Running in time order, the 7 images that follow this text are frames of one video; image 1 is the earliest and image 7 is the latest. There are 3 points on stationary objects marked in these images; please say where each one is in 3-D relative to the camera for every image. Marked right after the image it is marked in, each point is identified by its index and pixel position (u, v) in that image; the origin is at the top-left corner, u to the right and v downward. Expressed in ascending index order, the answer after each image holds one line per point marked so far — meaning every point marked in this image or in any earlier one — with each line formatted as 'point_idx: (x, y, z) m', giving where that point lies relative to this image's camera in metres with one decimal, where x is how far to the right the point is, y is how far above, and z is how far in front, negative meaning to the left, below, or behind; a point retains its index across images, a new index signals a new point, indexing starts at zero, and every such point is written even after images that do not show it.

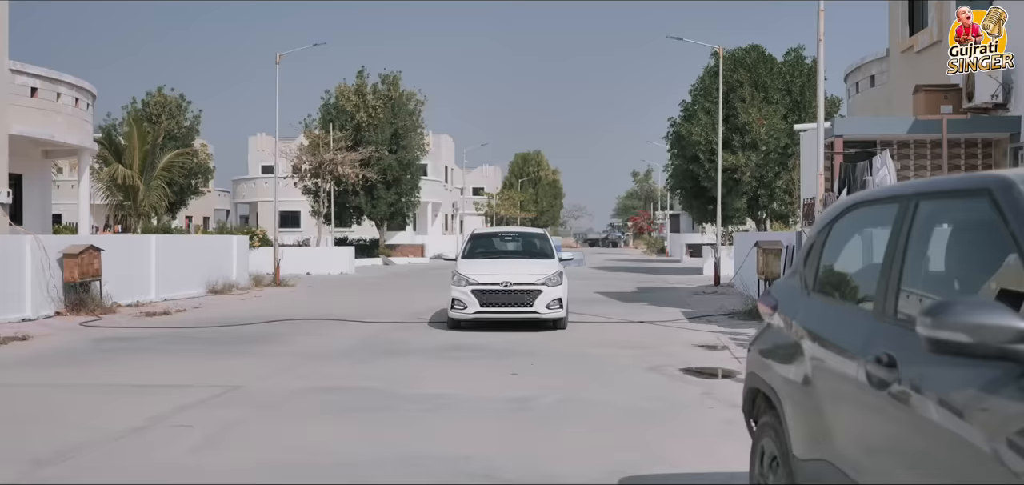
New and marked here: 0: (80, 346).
0: (-6.2, -1.5, +13.4) m
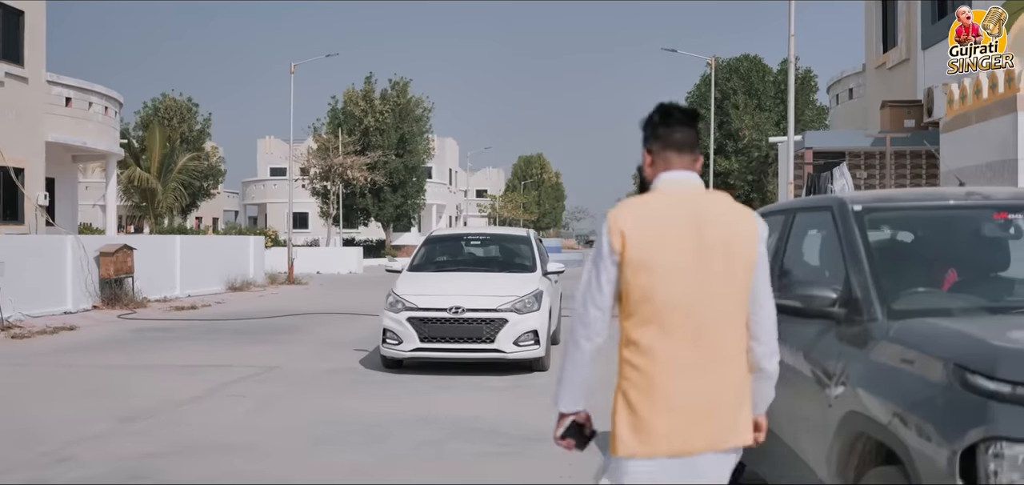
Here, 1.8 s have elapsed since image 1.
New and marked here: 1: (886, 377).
0: (-6.2, -1.5, +14.9) m
1: (+1.4, -0.5, +3.5) m
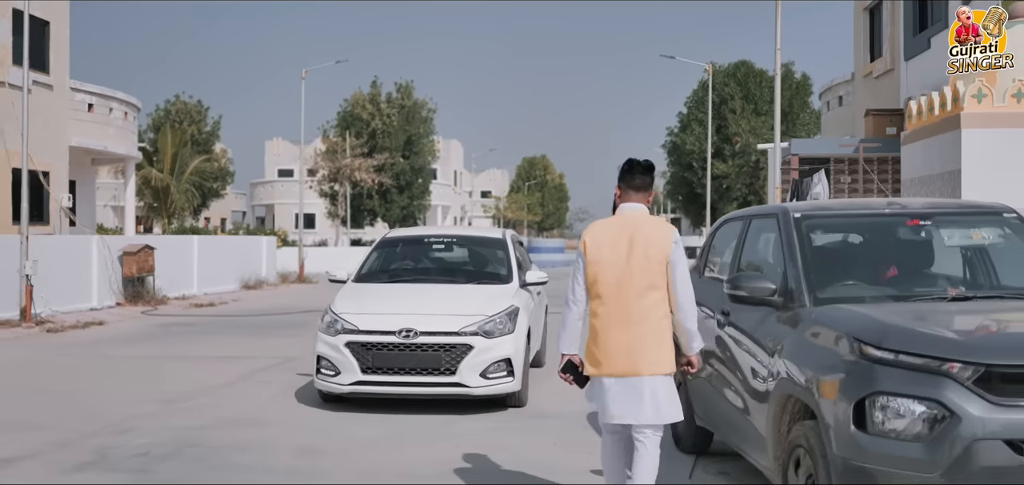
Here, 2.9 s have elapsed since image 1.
0: (-6.1, -1.5, +15.9) m
1: (+1.4, -0.5, +4.4) m
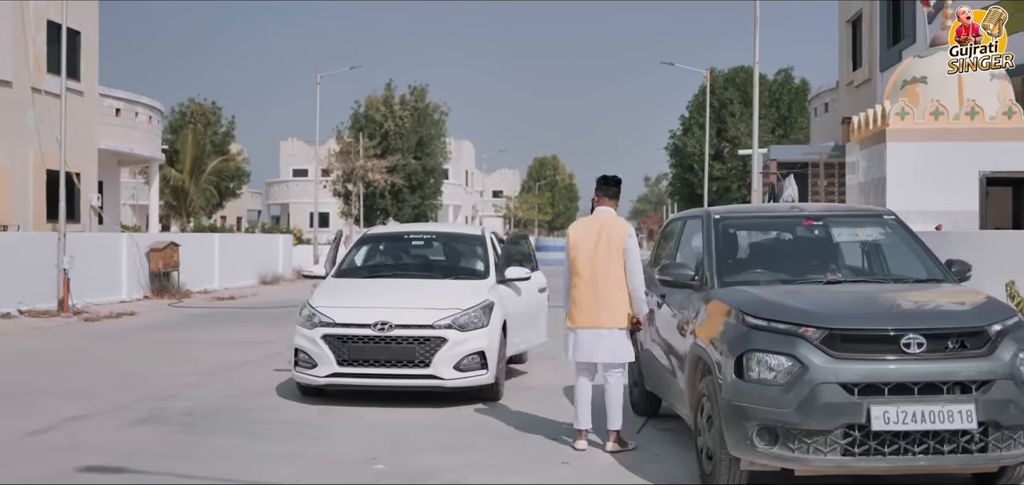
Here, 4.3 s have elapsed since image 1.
0: (-6.2, -1.4, +17.3) m
1: (+1.2, -0.5, +5.7) m
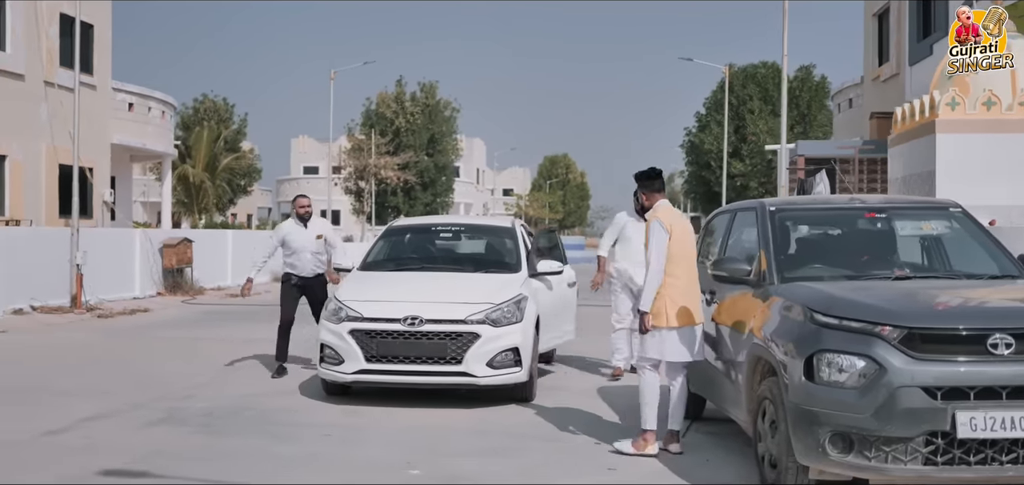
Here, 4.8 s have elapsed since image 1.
0: (-5.8, -1.4, +17.0) m
1: (+1.5, -0.4, +5.3) m
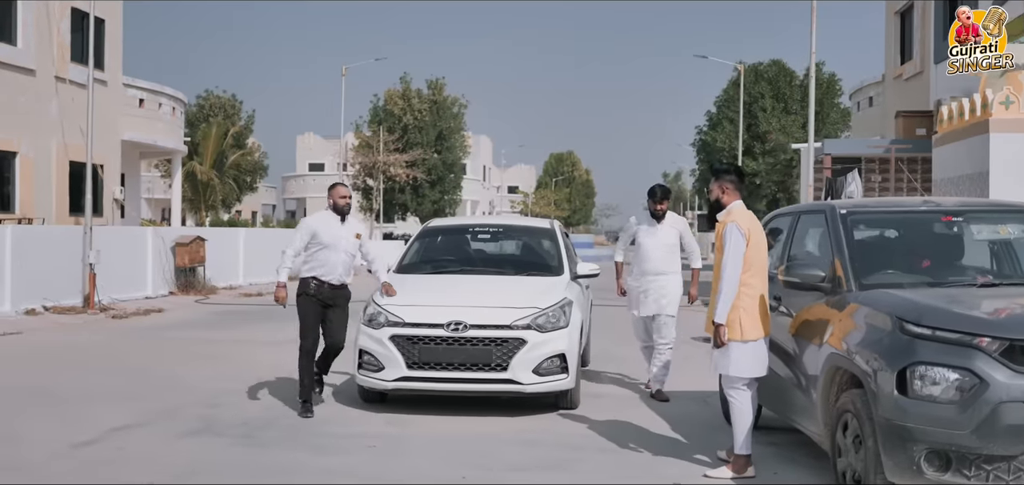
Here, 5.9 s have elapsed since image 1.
0: (-5.4, -1.3, +16.8) m
1: (+1.9, -0.5, +5.1) m
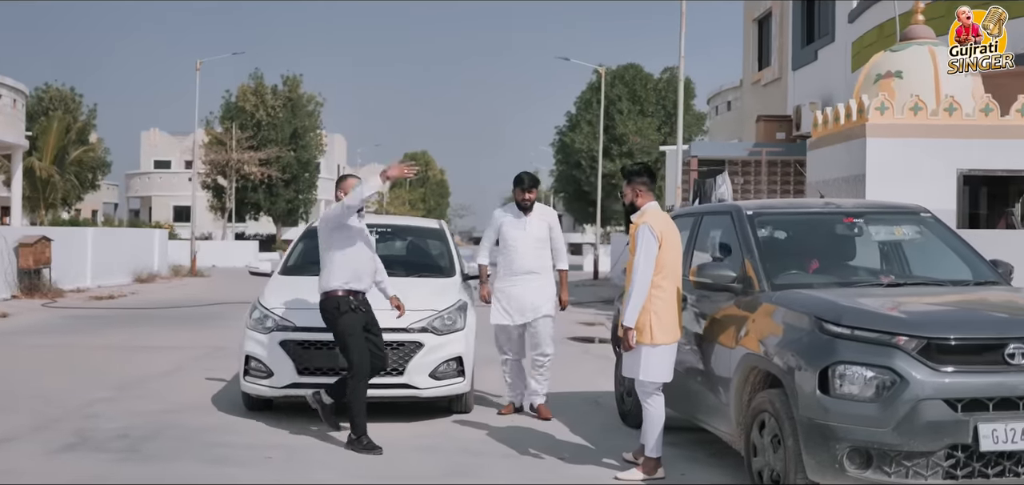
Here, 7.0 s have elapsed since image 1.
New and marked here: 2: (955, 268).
0: (-7.6, -1.3, +15.5) m
1: (+1.4, -0.5, +5.1) m
2: (+2.8, -0.2, +6.0) m
